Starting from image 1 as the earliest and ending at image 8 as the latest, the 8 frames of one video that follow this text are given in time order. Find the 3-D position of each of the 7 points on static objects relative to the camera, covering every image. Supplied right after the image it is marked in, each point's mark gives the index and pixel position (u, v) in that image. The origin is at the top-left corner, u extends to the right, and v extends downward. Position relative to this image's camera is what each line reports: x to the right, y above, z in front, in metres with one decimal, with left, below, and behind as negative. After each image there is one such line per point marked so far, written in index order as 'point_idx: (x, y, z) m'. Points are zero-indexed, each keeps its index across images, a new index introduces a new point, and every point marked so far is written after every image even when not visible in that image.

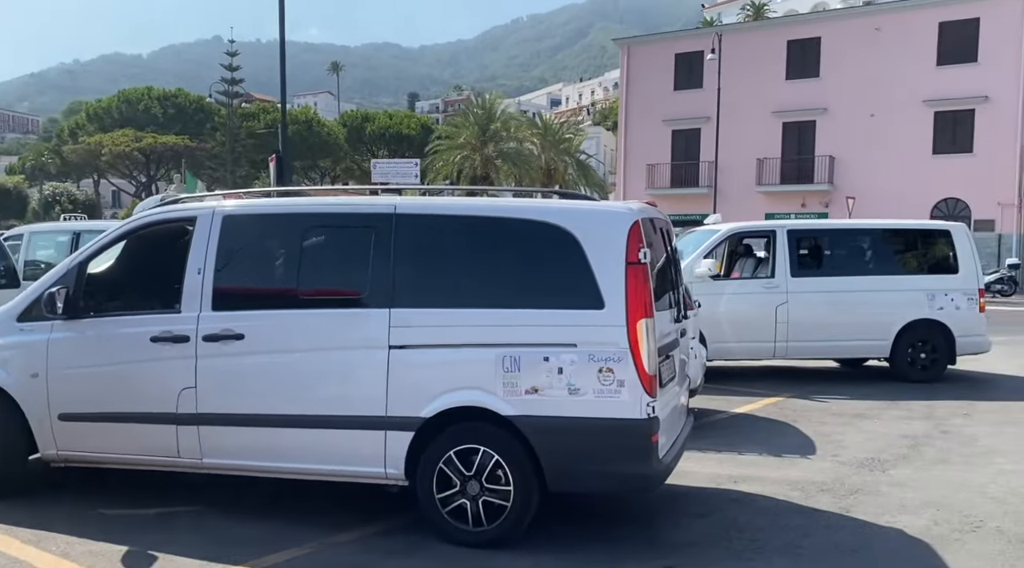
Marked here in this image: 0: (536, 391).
0: (+0.1, -0.6, +4.9) m
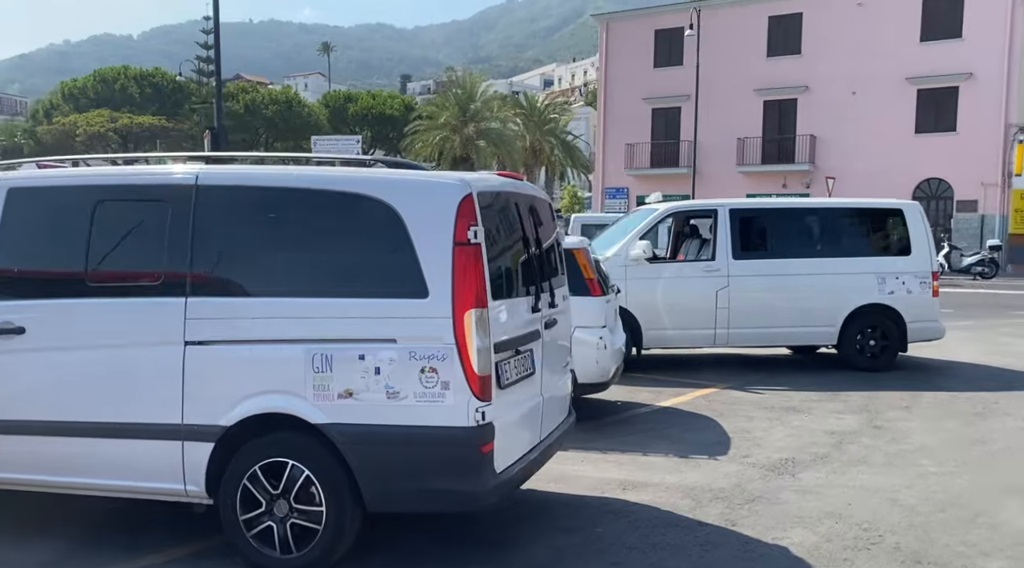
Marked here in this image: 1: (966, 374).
0: (-0.7, -0.5, +4.2) m
1: (+5.4, -1.1, +10.9) m
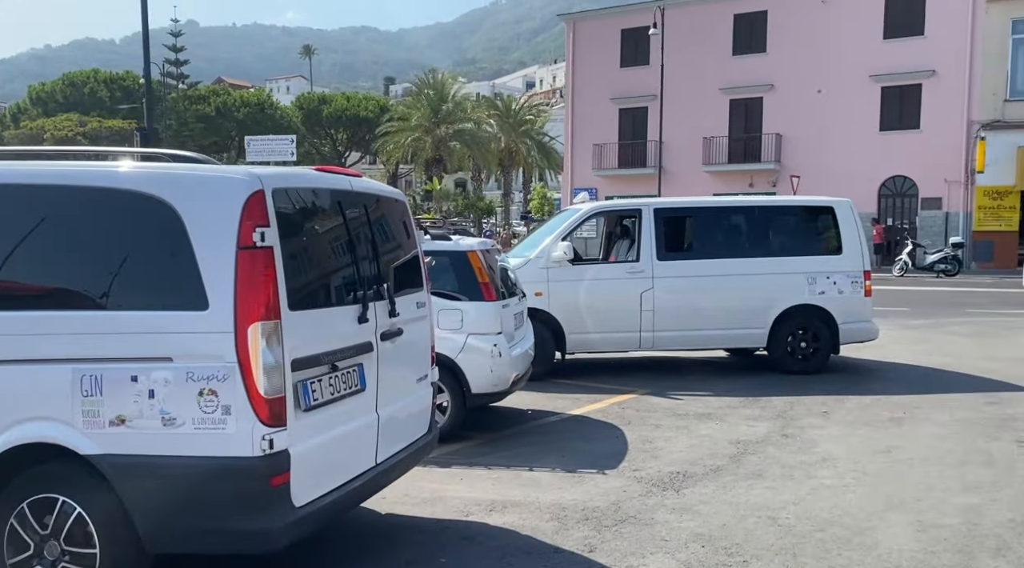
0: (-1.6, -0.6, +3.7) m
1: (+4.4, -1.0, +10.5) m
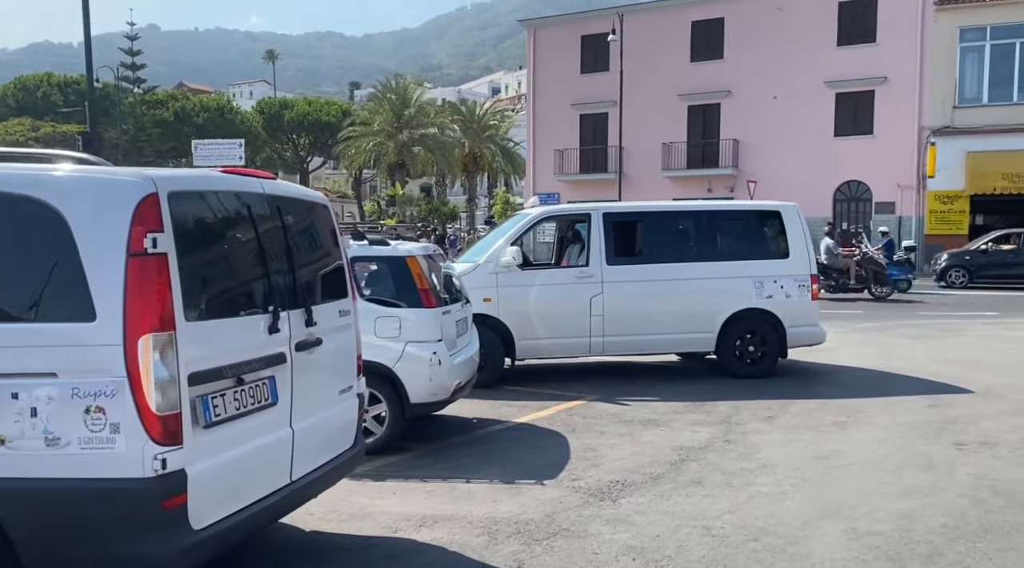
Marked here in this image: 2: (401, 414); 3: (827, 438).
0: (-1.9, -0.6, +3.5) m
1: (+3.9, -1.1, +10.5) m
2: (-0.9, -1.1, +7.3) m
3: (+2.6, -1.3, +7.5) m
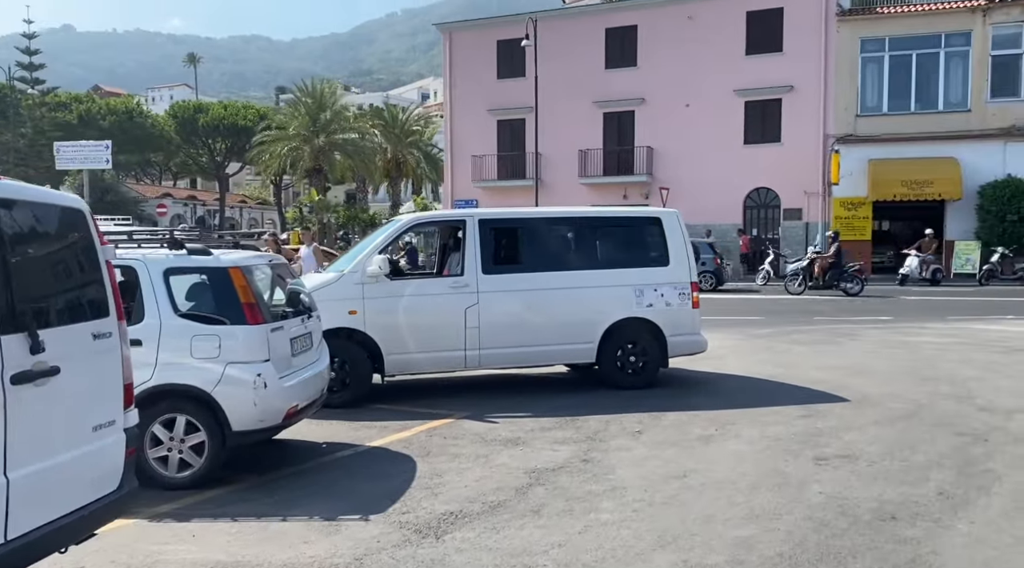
0: (-2.8, -0.7, +2.8) m
1: (+2.4, -1.2, +10.2) m
2: (-2.1, -1.2, +6.6) m
3: (+1.4, -1.3, +7.1) m
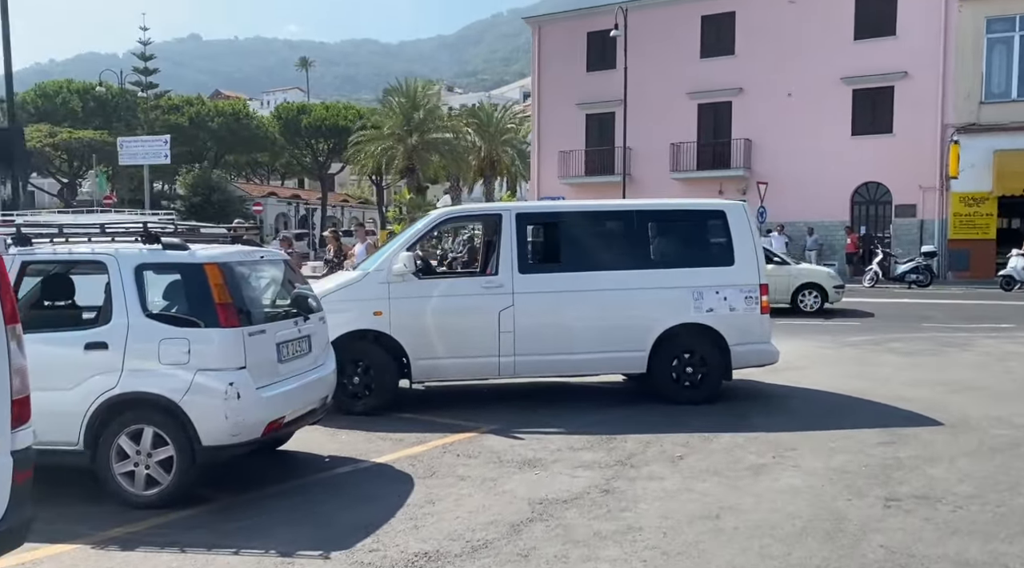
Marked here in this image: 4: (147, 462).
0: (-3.2, -0.7, +2.2) m
1: (+2.8, -1.2, +8.9) m
2: (-2.1, -1.1, +5.9) m
3: (+1.4, -1.3, +6.0) m
4: (-2.4, -1.1, +6.0) m
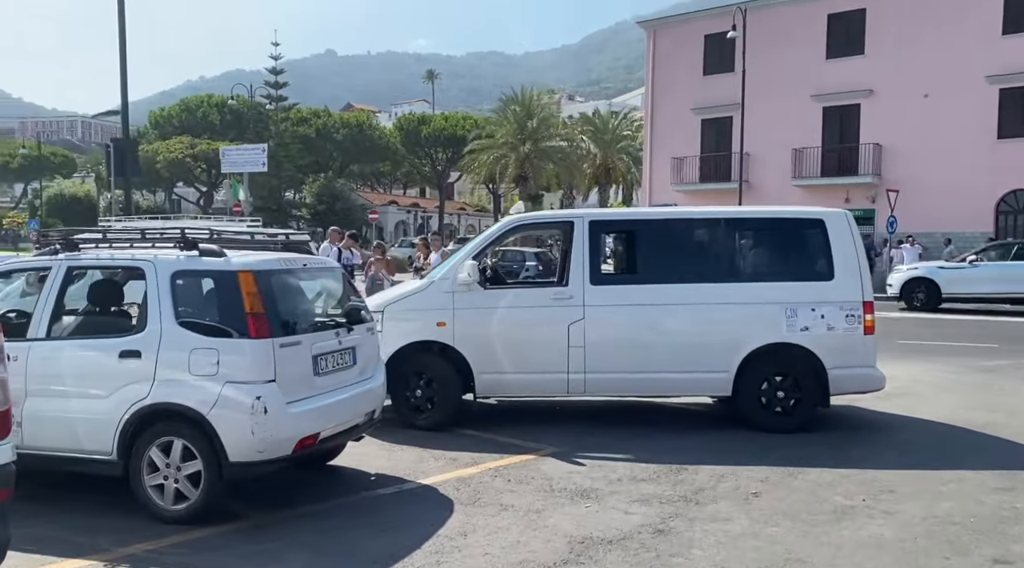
0: (-3.5, -0.6, +2.1) m
1: (+3.5, -1.4, +7.9) m
2: (-1.8, -1.2, +5.7) m
3: (+1.7, -1.4, +5.2) m
4: (-2.1, -1.2, +5.8) m
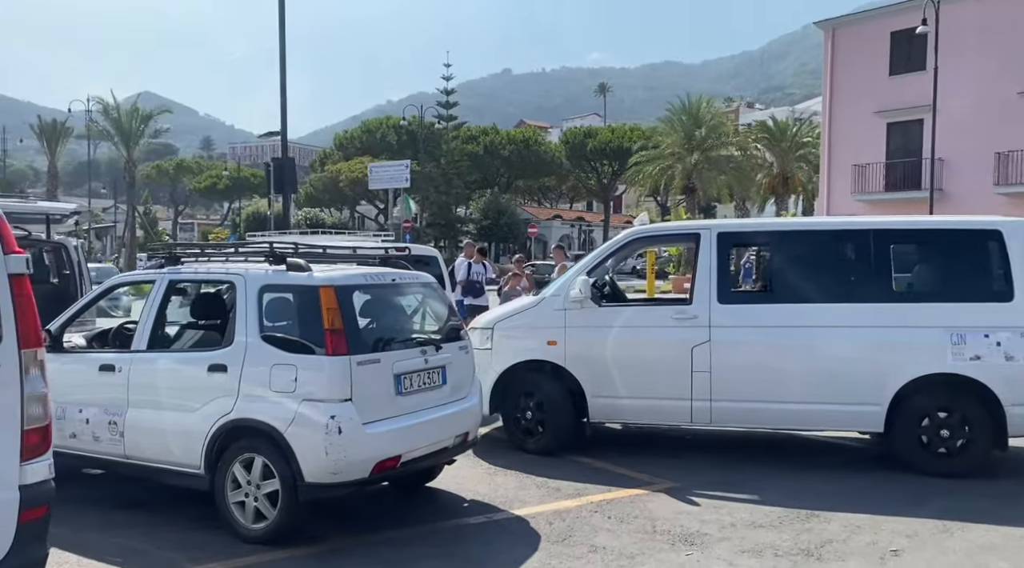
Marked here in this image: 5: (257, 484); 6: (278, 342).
0: (-3.6, -0.7, +2.3) m
1: (+4.3, -1.5, +6.6) m
2: (-1.3, -1.3, +5.4) m
3: (+2.0, -1.6, +4.3) m
4: (-1.6, -1.3, +5.6) m
5: (-1.5, -1.2, +5.6) m
6: (-1.4, -0.4, +5.6) m
